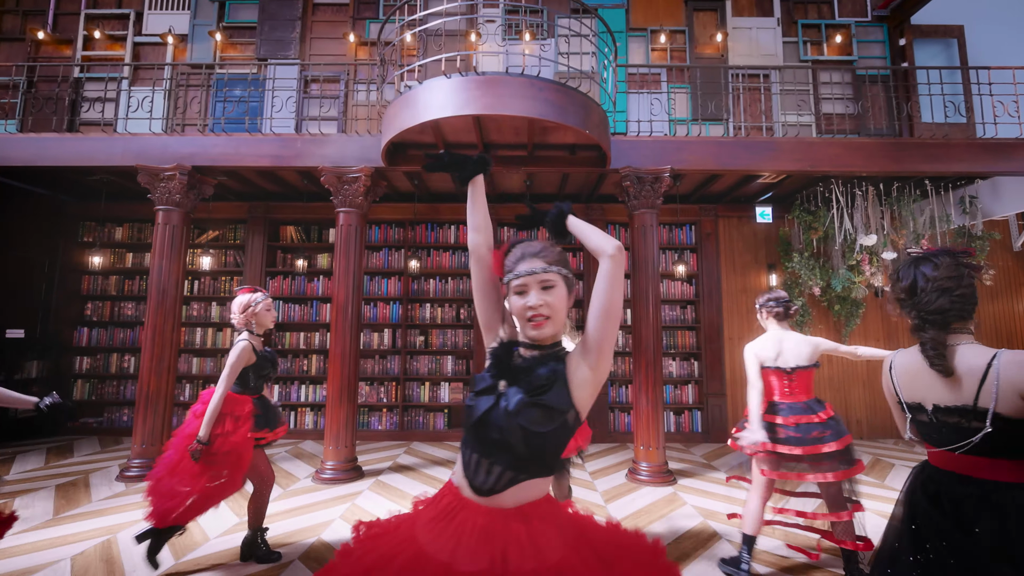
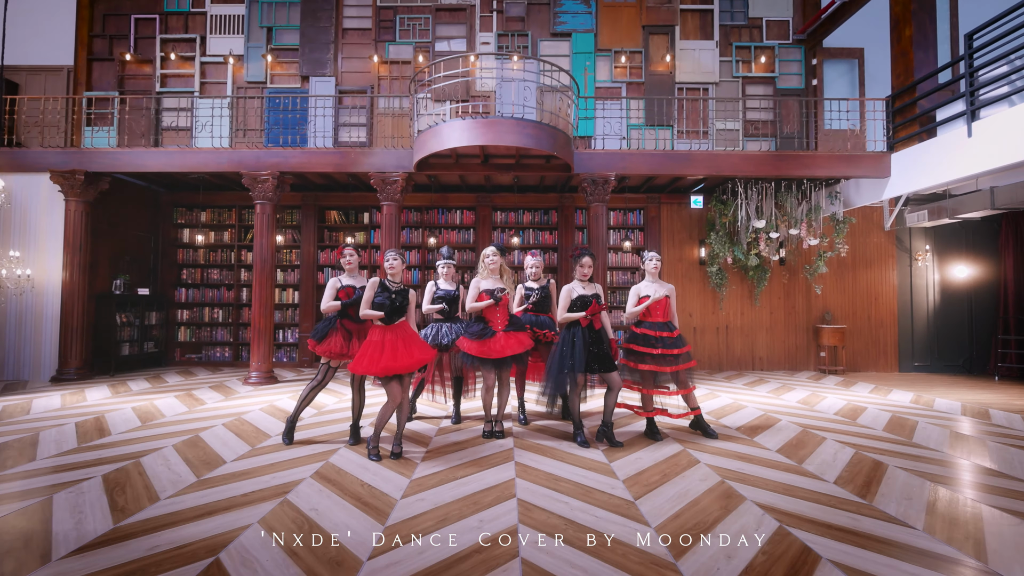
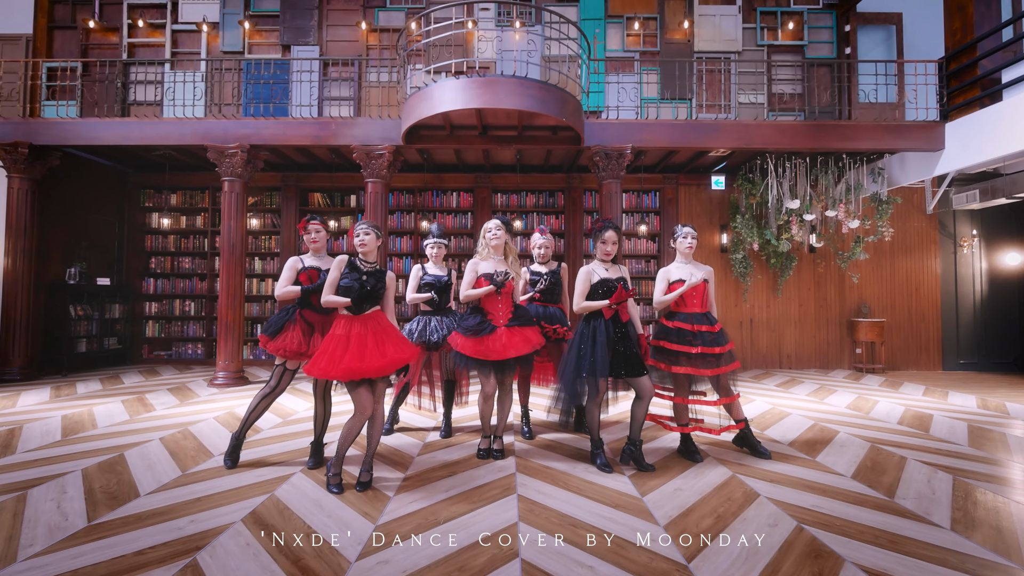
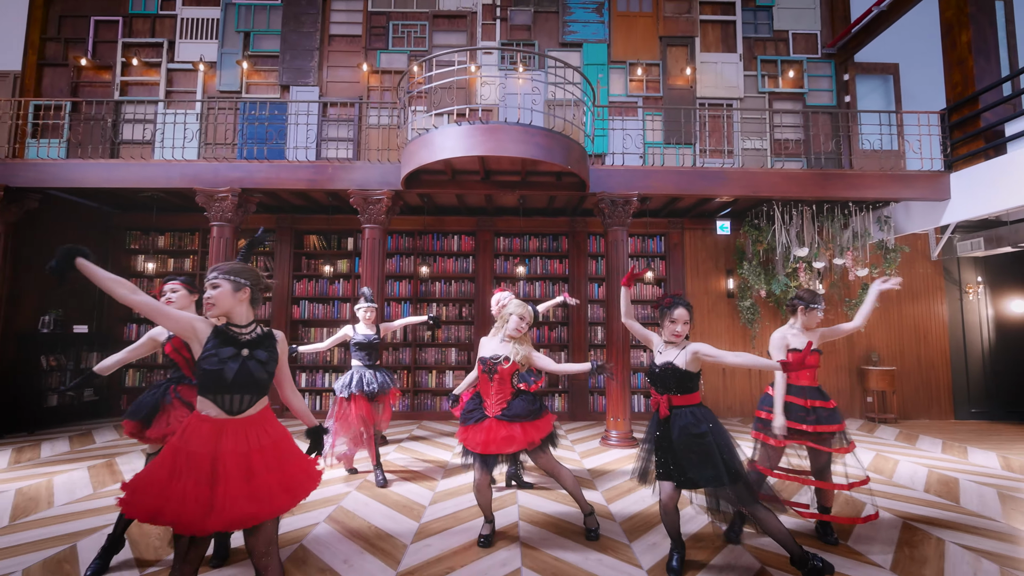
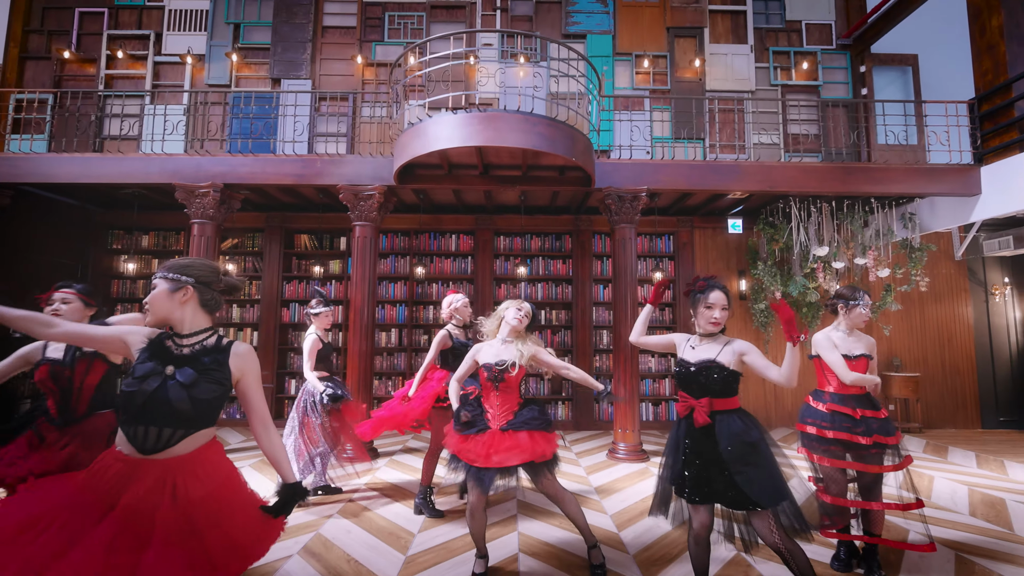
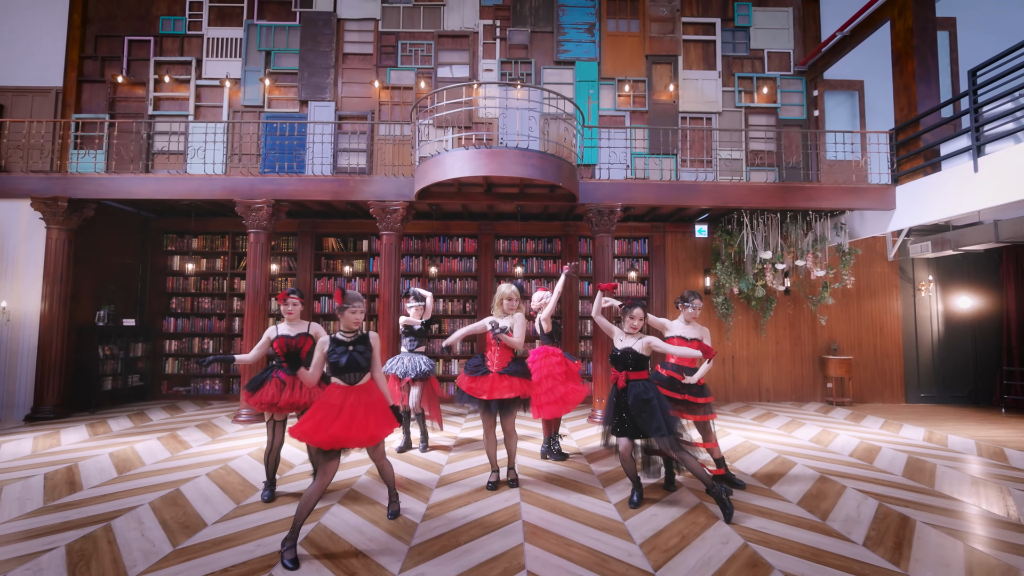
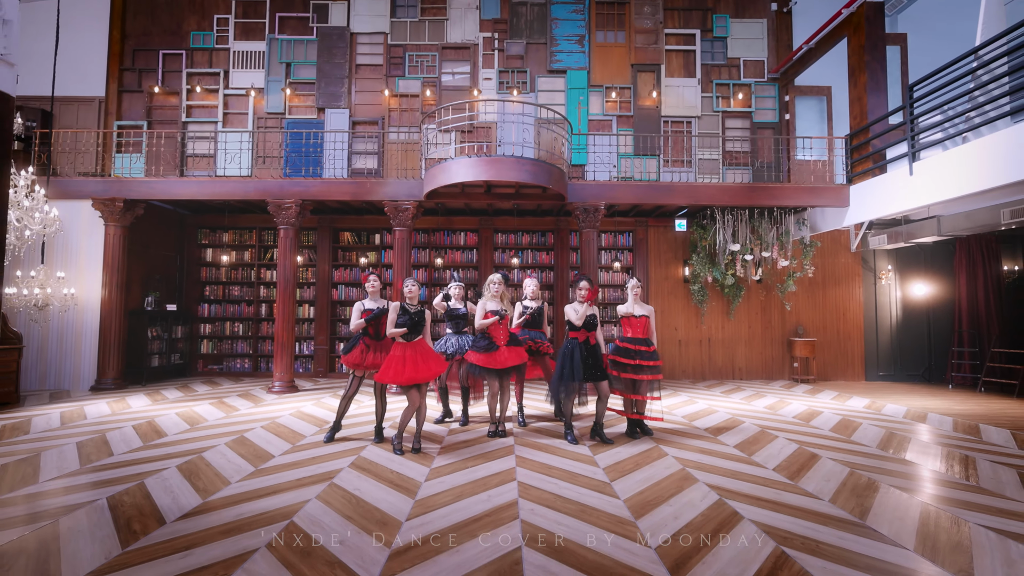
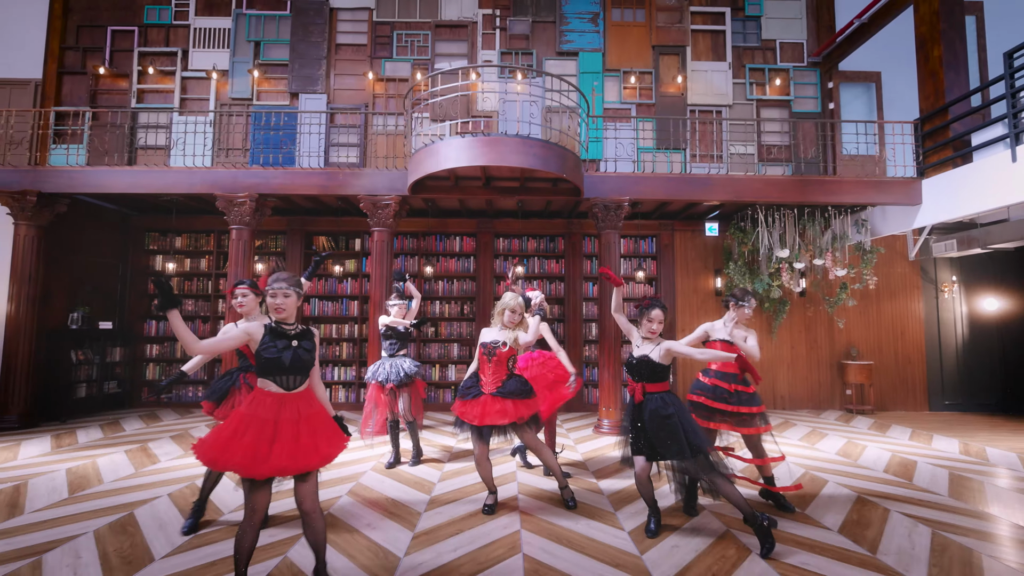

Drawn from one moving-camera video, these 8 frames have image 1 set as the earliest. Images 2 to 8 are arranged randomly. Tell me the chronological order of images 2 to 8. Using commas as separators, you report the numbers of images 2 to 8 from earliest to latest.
5, 4, 8, 6, 7, 2, 3
